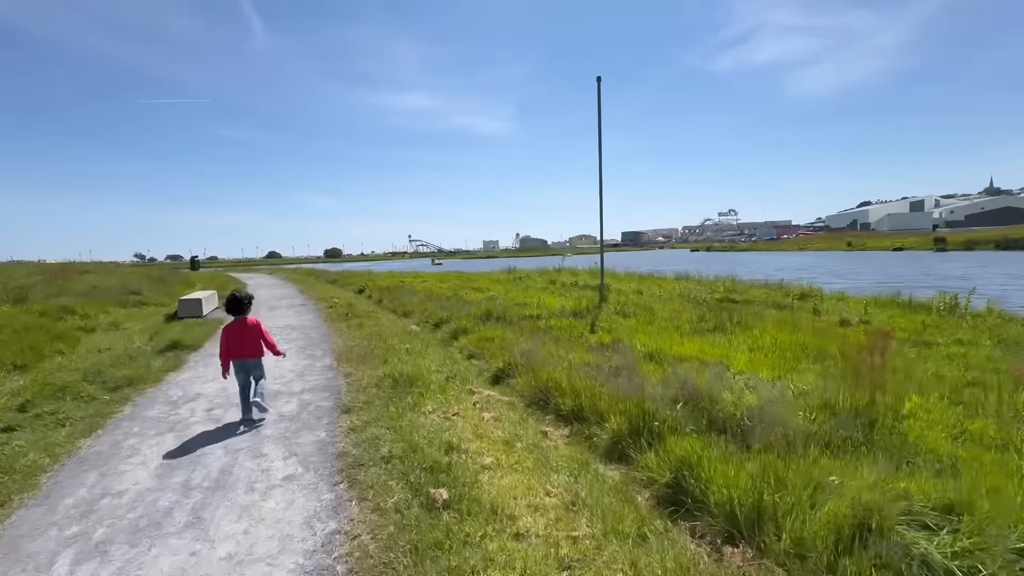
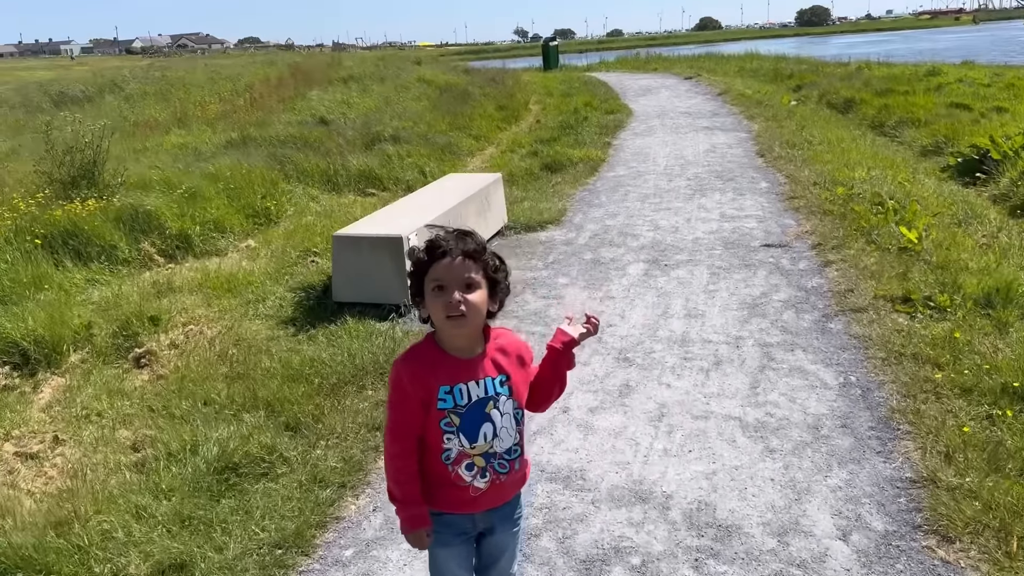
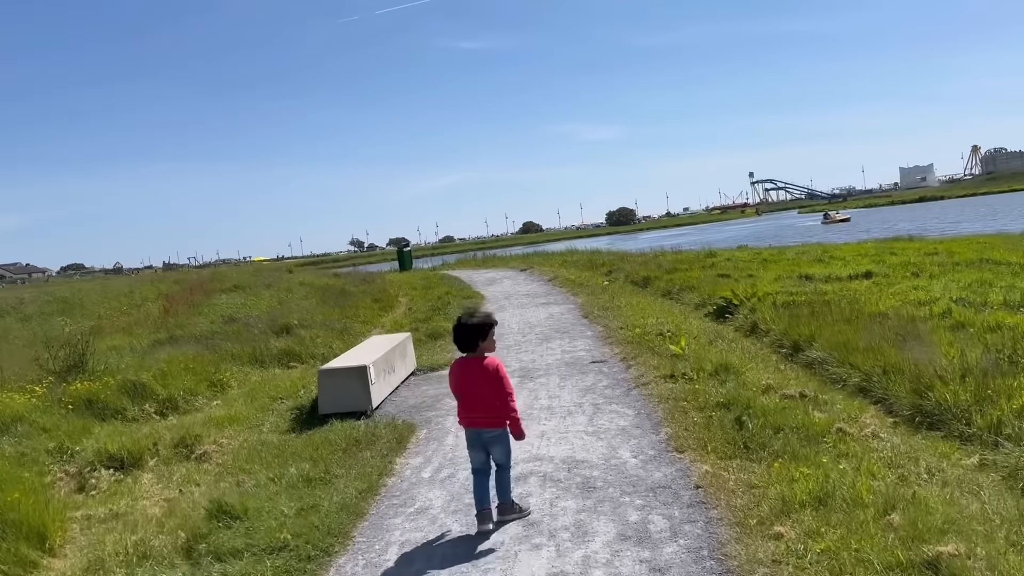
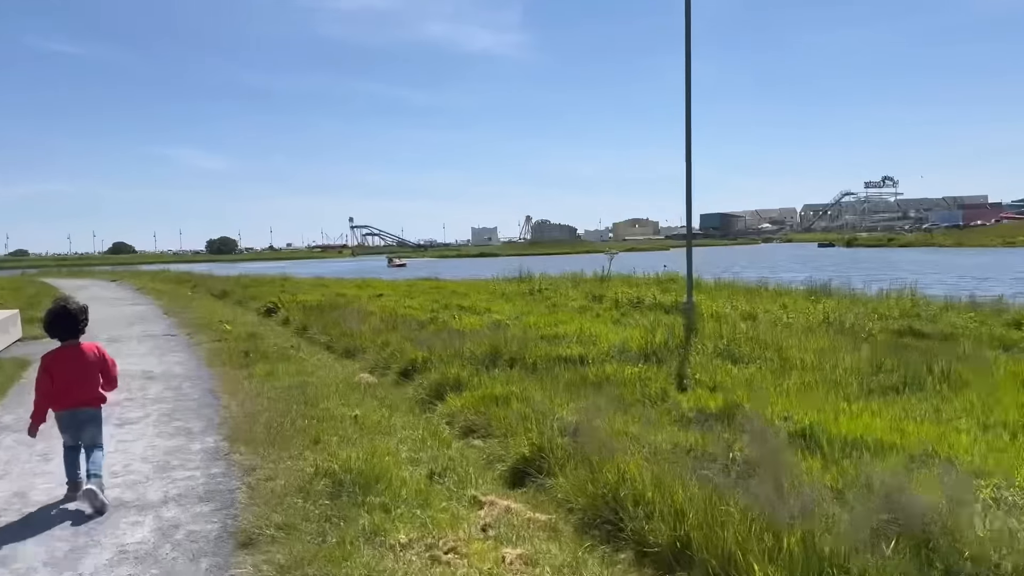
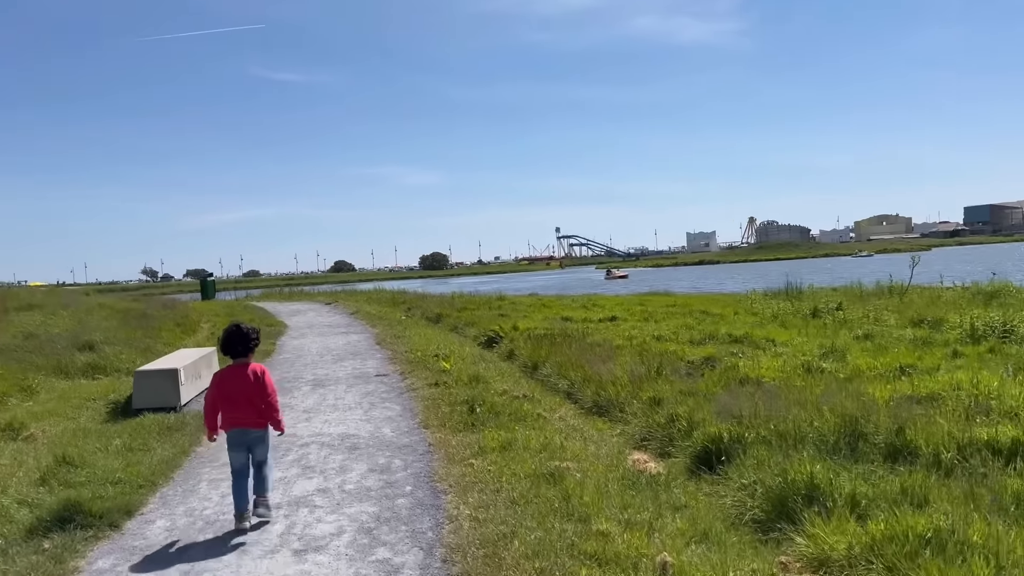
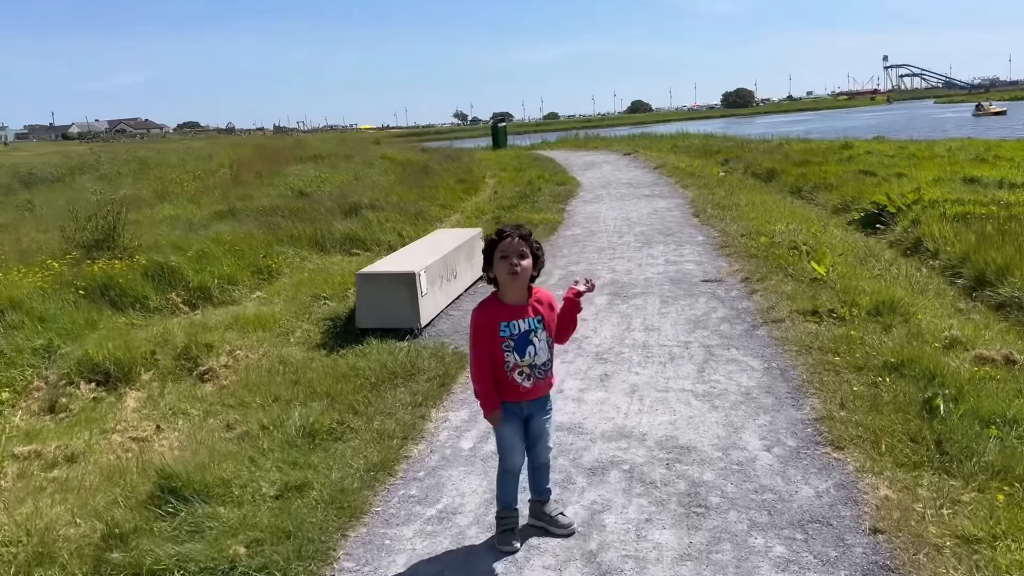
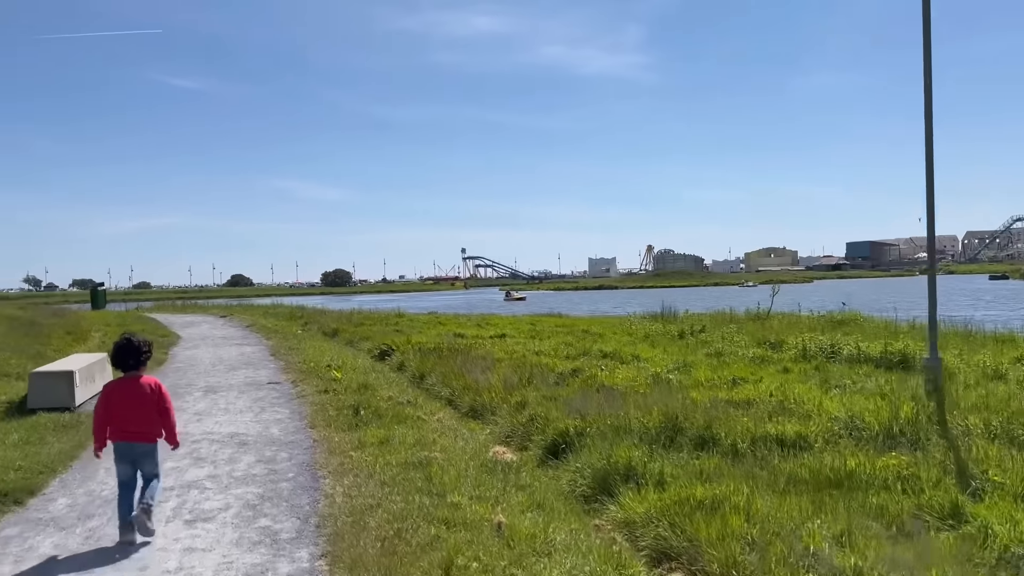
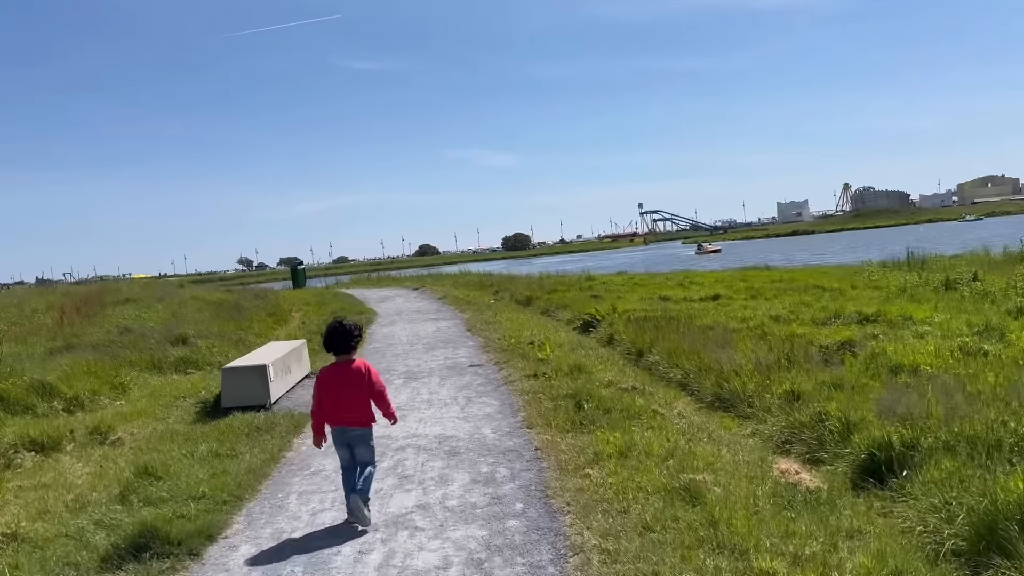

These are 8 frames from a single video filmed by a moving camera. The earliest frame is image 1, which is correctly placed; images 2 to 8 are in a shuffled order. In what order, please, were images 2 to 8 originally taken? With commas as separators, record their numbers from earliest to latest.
4, 7, 5, 8, 3, 6, 2
